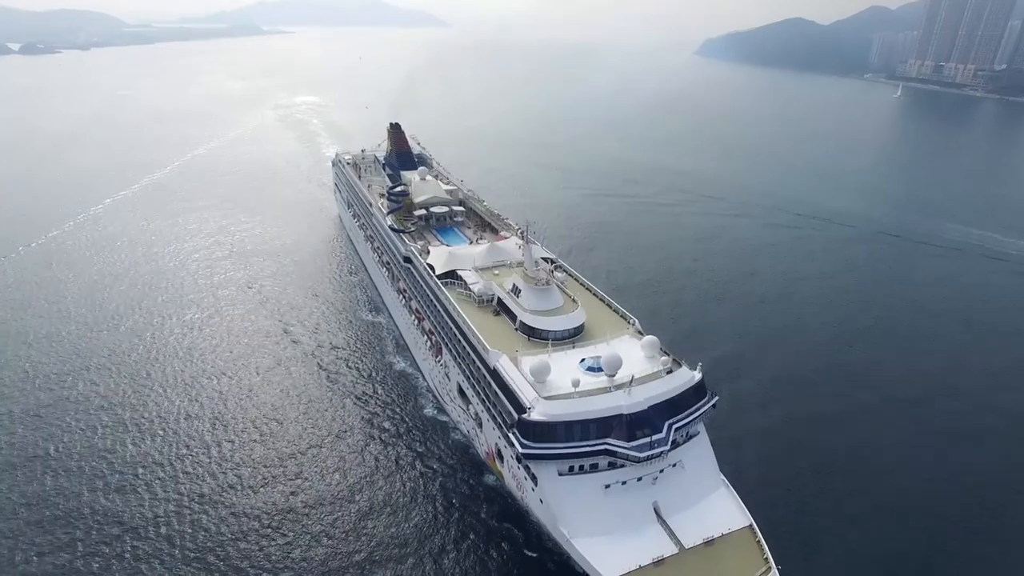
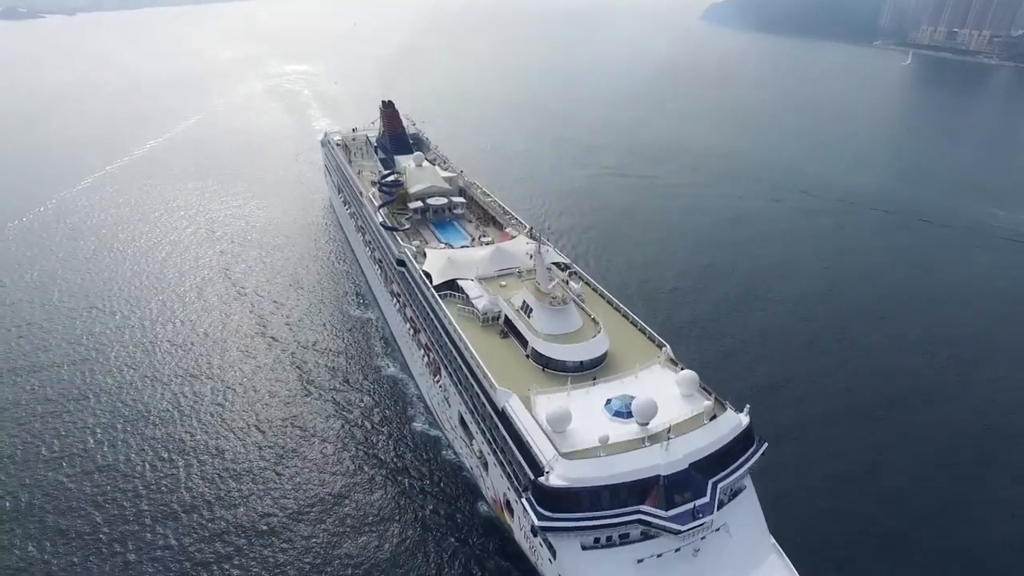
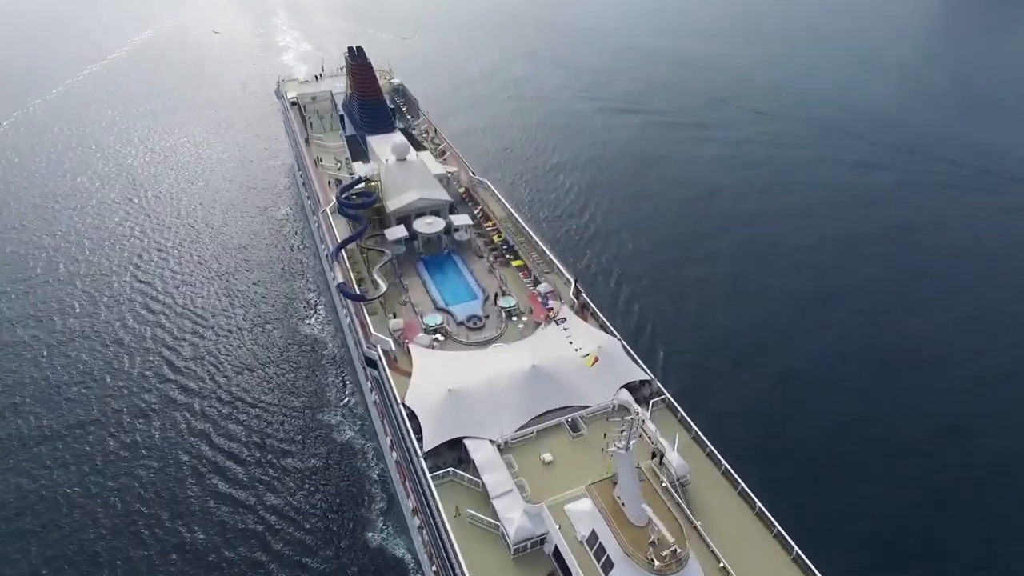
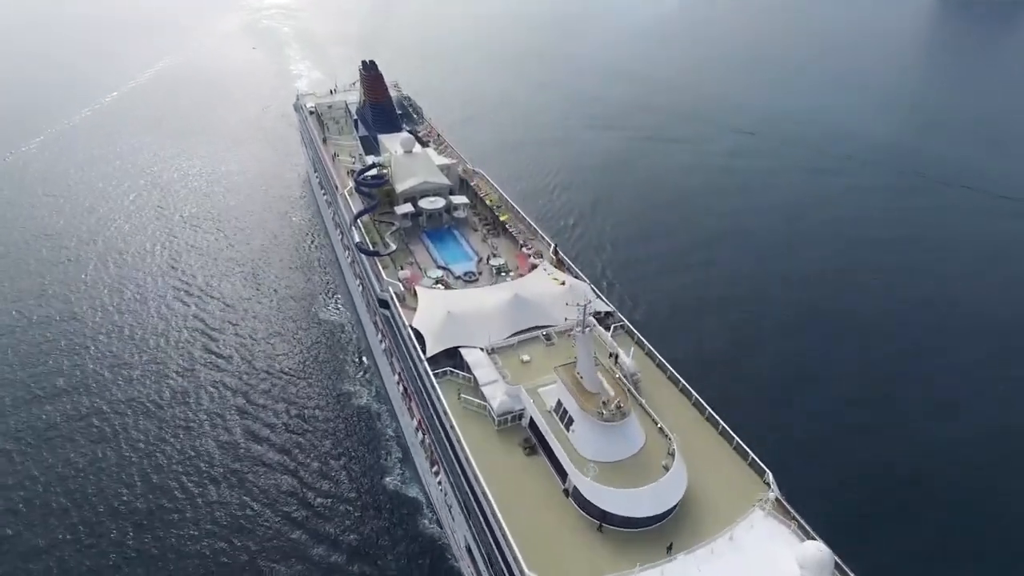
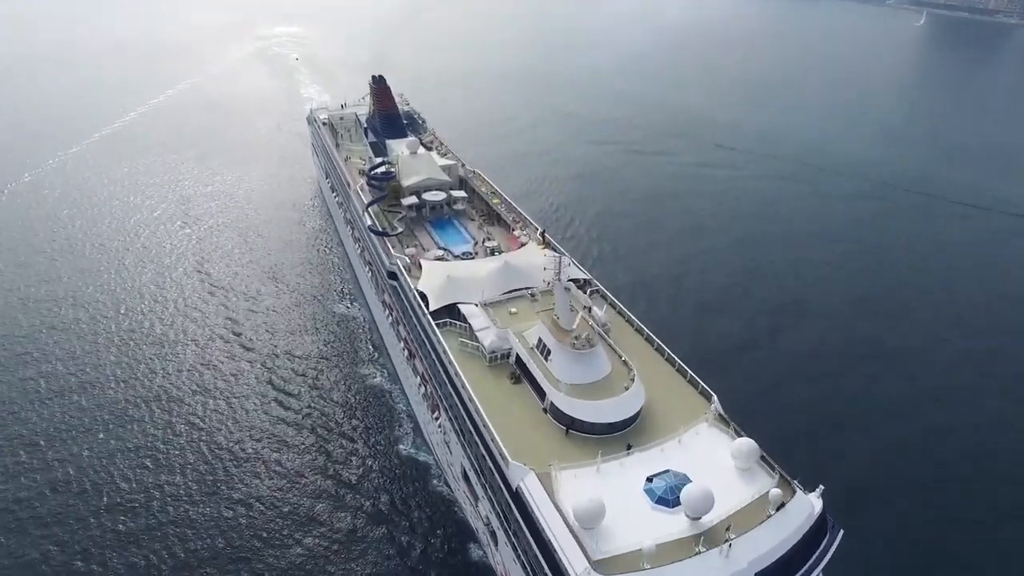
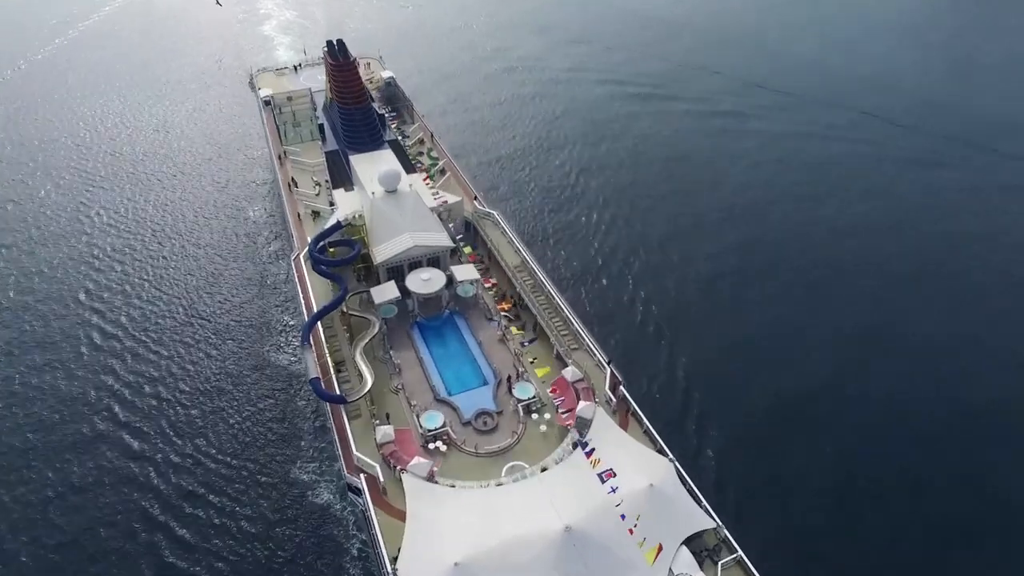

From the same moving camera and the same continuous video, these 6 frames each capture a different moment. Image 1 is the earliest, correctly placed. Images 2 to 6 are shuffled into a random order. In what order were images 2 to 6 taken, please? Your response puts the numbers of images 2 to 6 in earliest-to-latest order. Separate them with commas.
2, 5, 4, 3, 6
